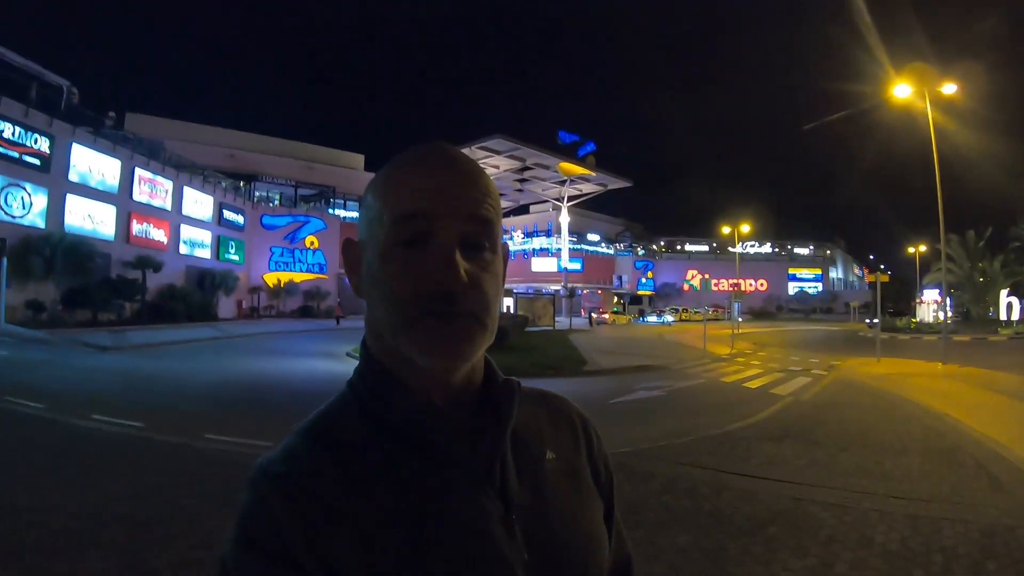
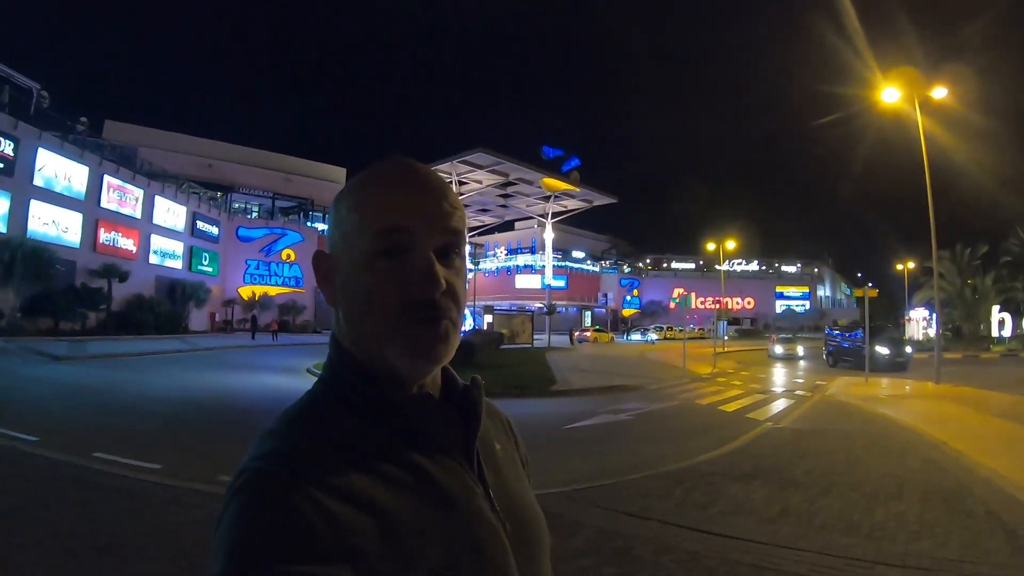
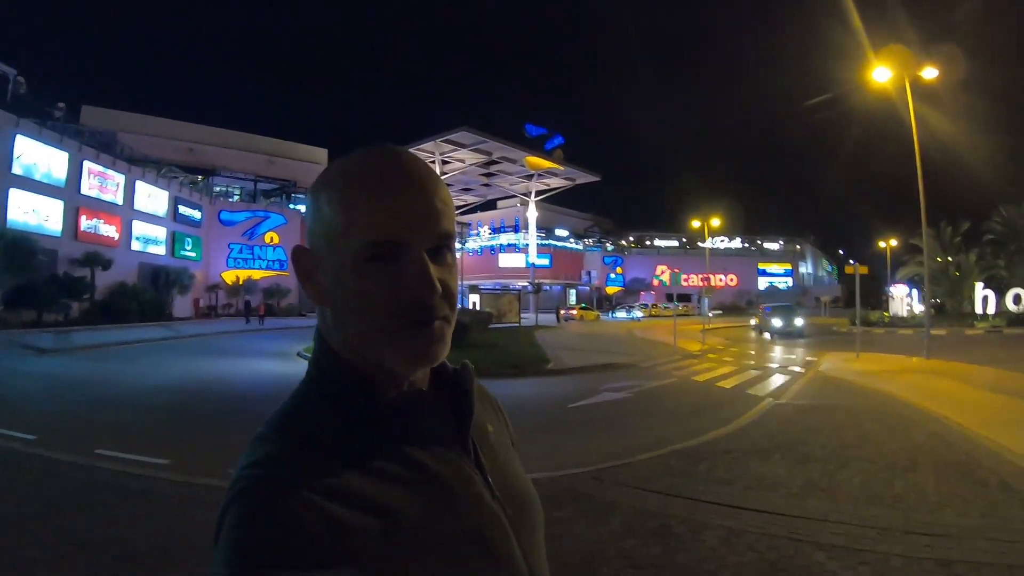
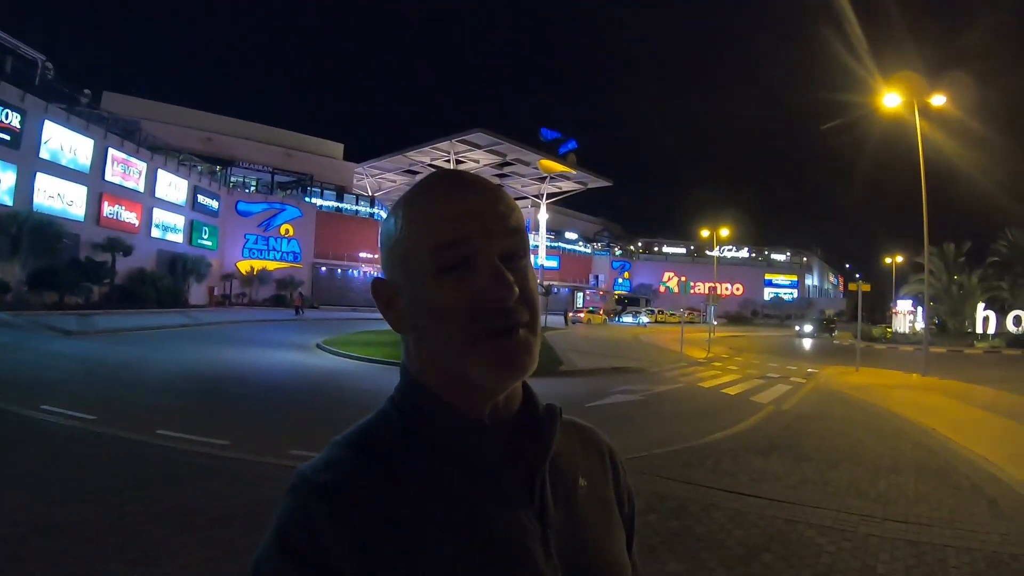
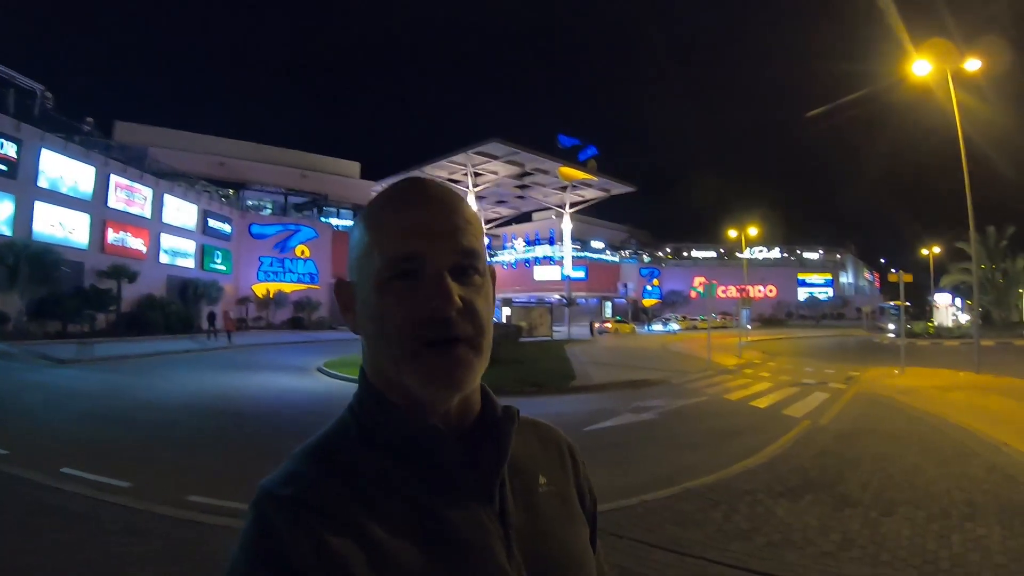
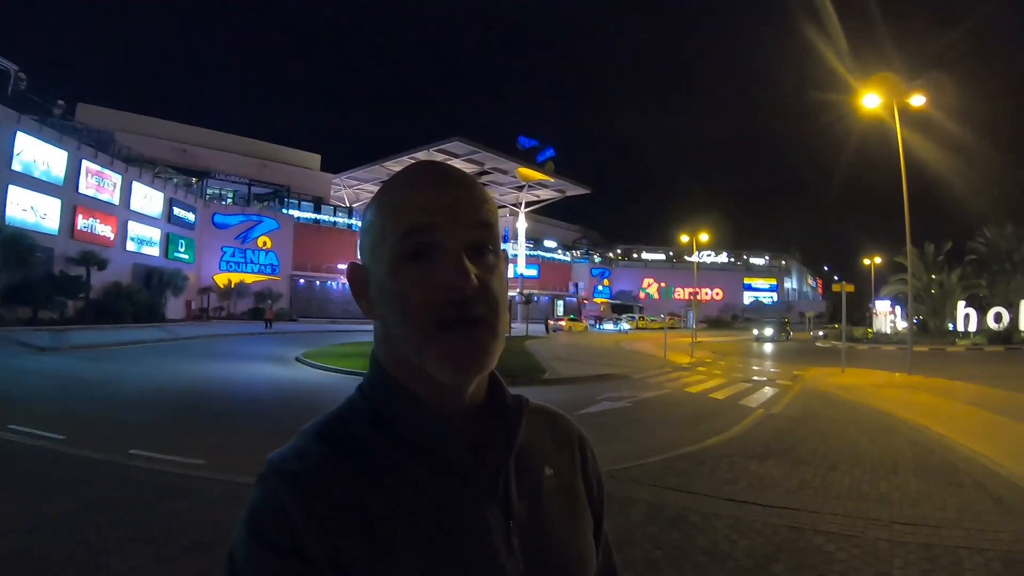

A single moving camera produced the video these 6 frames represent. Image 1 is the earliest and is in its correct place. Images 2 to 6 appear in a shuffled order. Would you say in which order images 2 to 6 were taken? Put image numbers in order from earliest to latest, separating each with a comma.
4, 6, 3, 2, 5
